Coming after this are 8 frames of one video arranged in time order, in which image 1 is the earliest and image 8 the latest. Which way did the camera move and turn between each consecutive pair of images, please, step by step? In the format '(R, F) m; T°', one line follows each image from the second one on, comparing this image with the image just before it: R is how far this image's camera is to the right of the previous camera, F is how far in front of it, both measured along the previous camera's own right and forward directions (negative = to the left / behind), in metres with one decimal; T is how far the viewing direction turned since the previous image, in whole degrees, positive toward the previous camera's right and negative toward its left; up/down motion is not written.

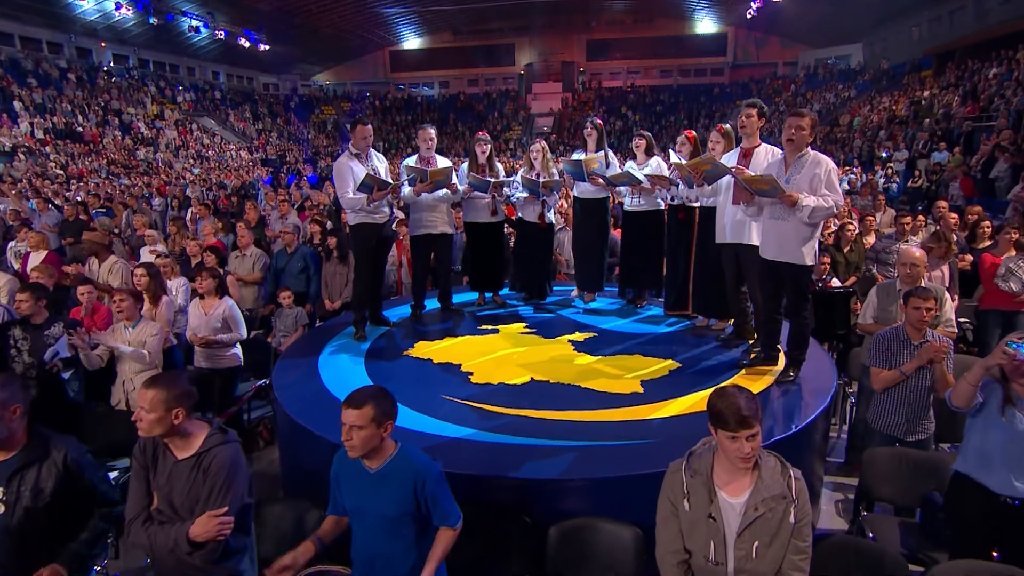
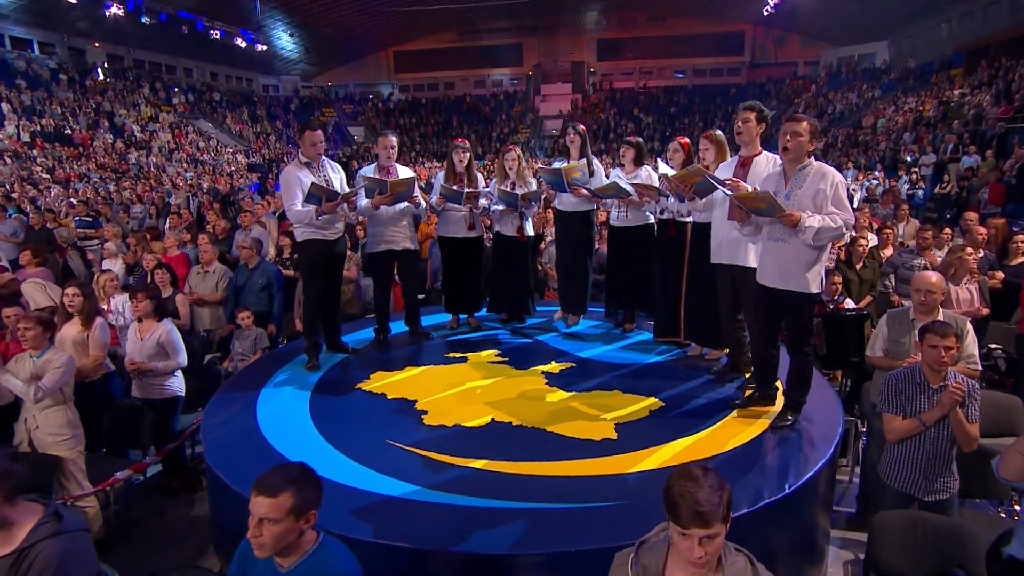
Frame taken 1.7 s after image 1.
(+0.4, +0.5) m; -2°
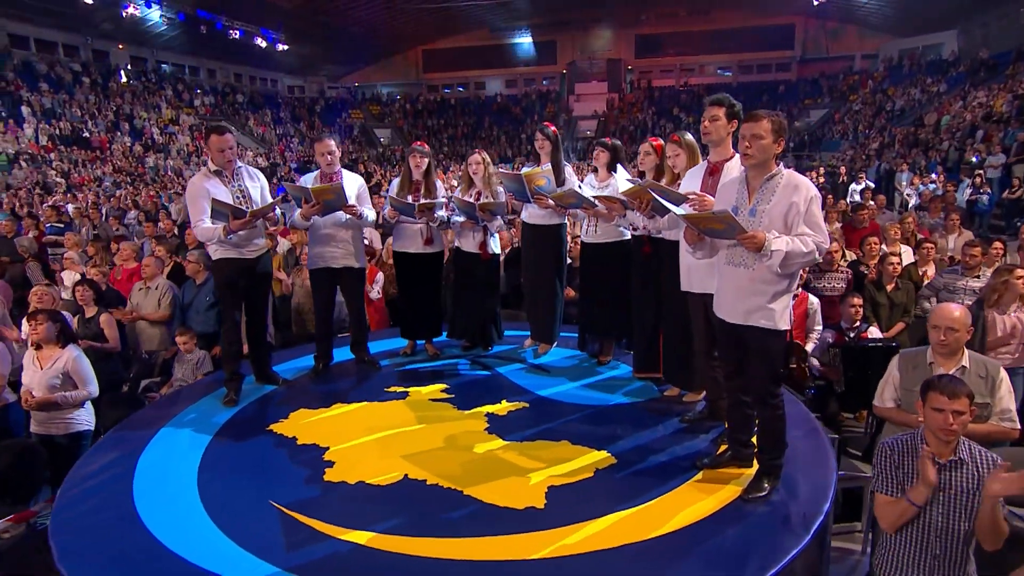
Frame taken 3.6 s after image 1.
(+0.7, +0.7) m; -5°
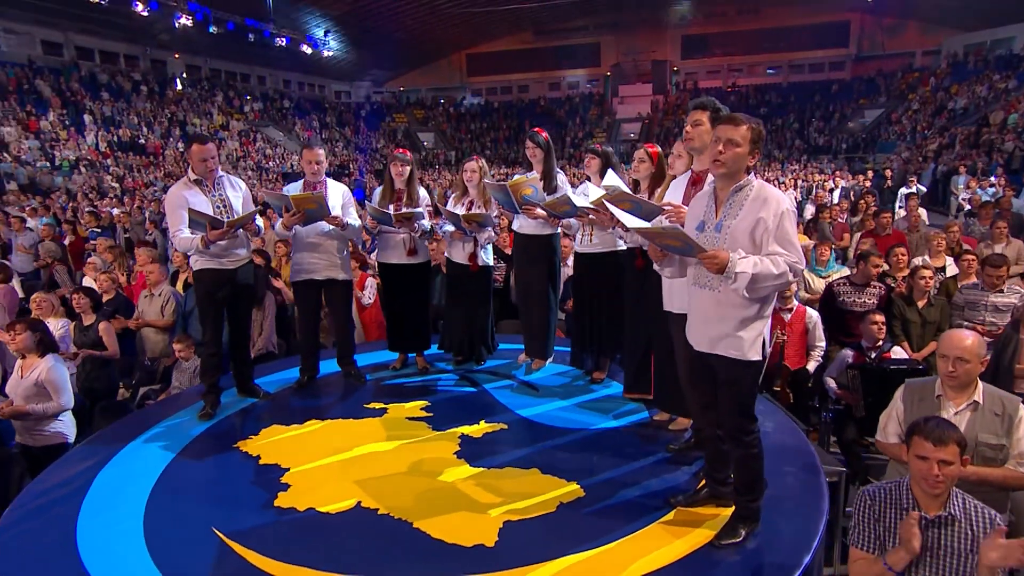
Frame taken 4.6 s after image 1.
(+0.5, +0.2) m; -5°
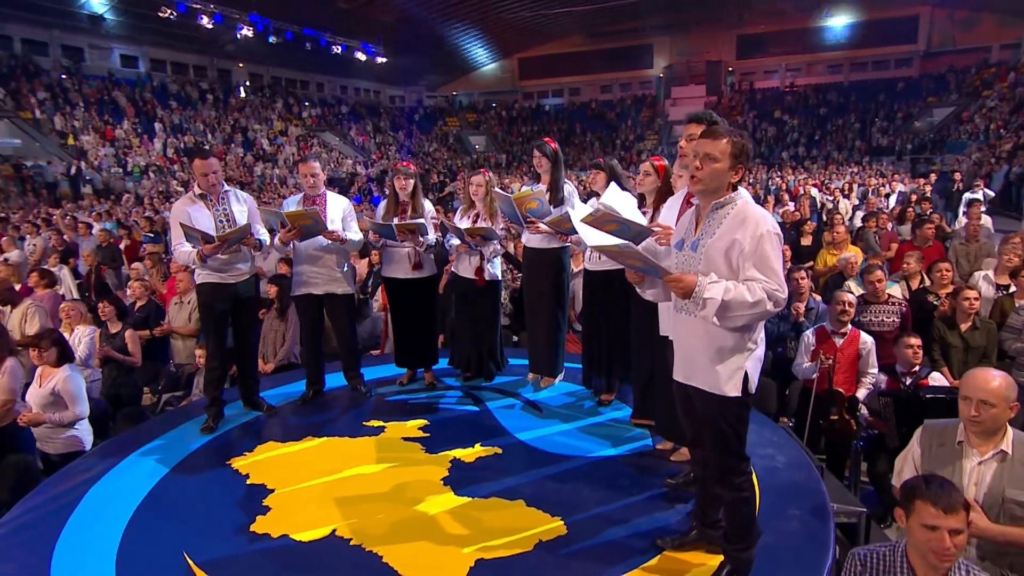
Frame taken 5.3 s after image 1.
(+0.4, +0.2) m; -5°
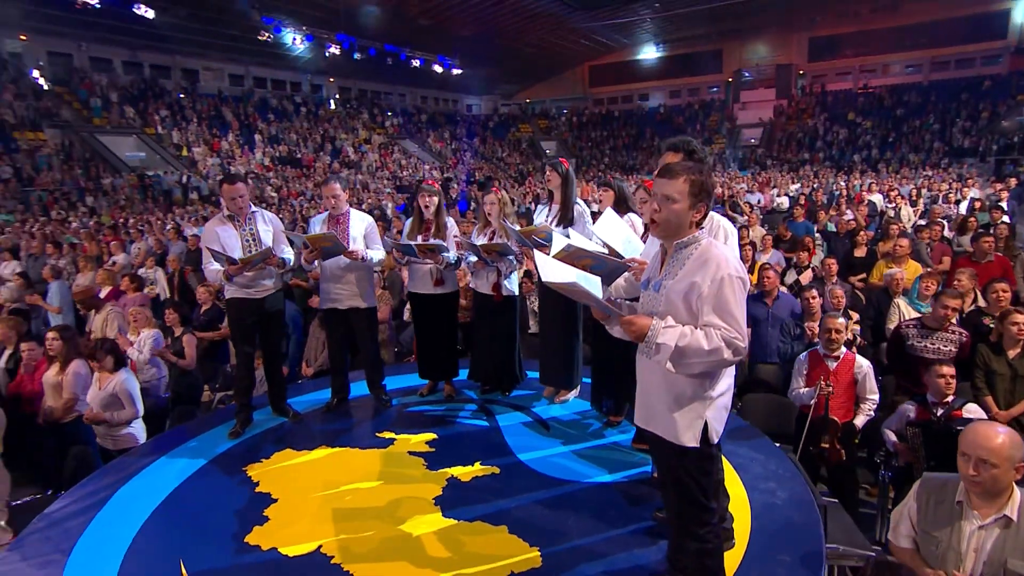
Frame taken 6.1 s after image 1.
(+0.5, 0.0) m; -7°
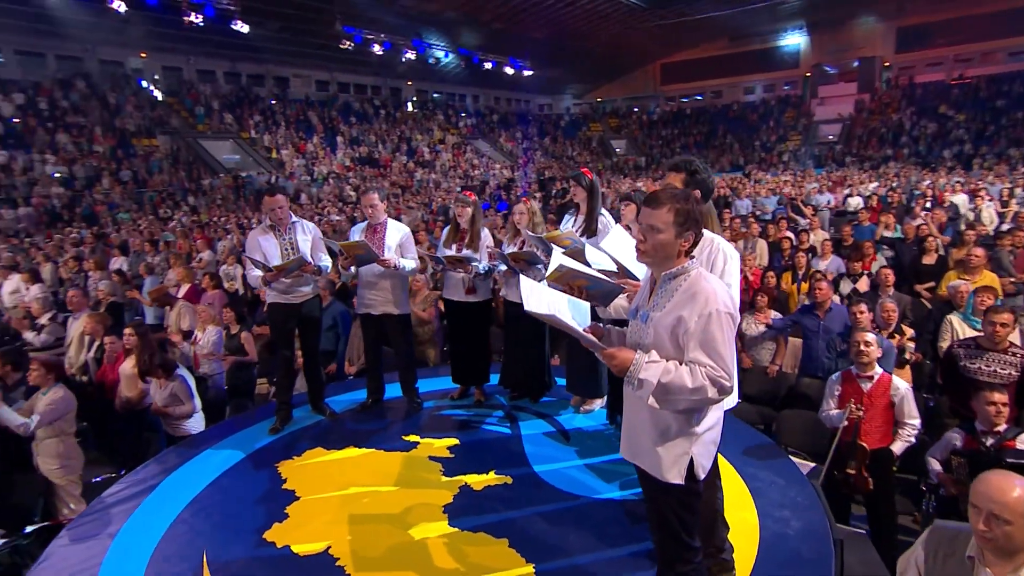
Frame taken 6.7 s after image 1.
(+0.4, 0.0) m; -7°
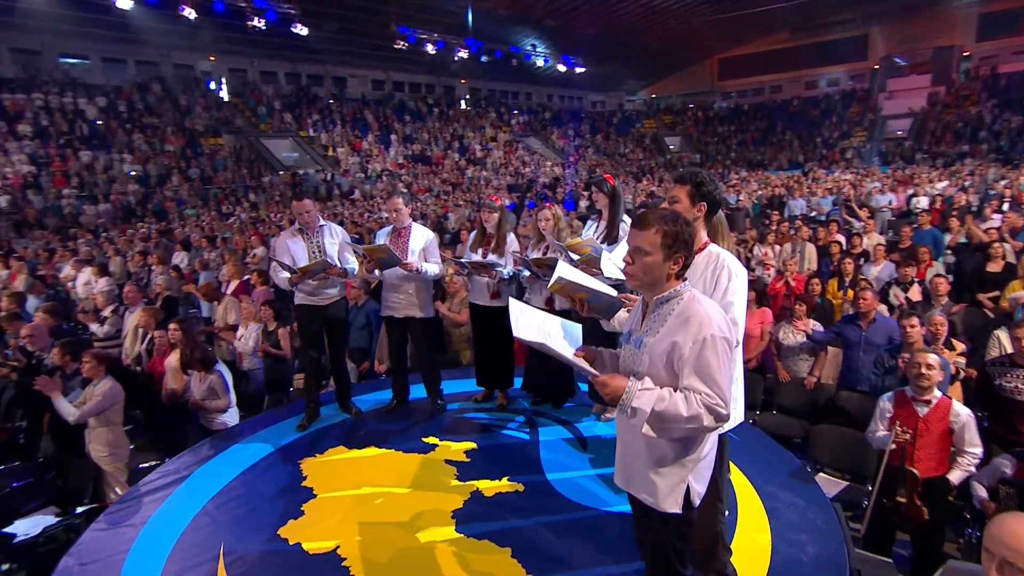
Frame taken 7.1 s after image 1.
(+0.2, +0.1) m; -5°
